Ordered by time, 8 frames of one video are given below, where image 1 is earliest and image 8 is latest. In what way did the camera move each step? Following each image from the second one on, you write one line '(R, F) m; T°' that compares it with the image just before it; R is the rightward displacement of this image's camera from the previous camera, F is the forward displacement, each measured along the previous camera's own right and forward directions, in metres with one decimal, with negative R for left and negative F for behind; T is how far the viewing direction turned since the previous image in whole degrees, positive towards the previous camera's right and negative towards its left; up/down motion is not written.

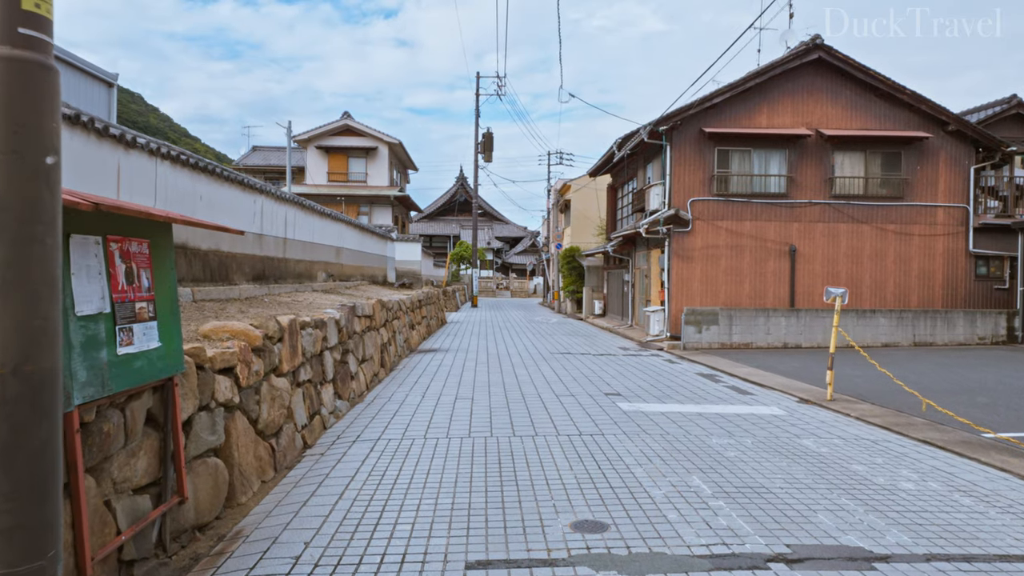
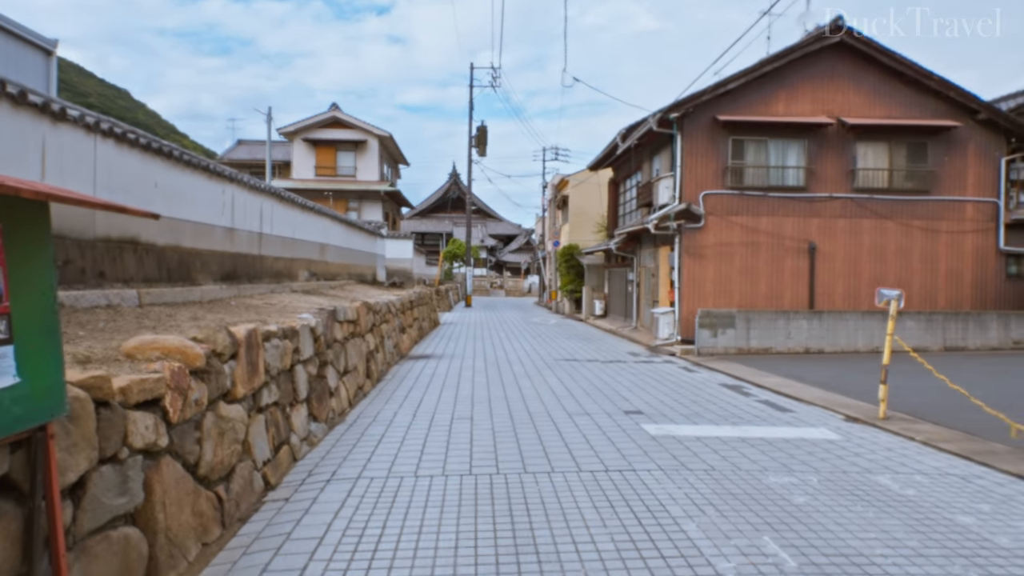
(-0.1, +1.0) m; +1°
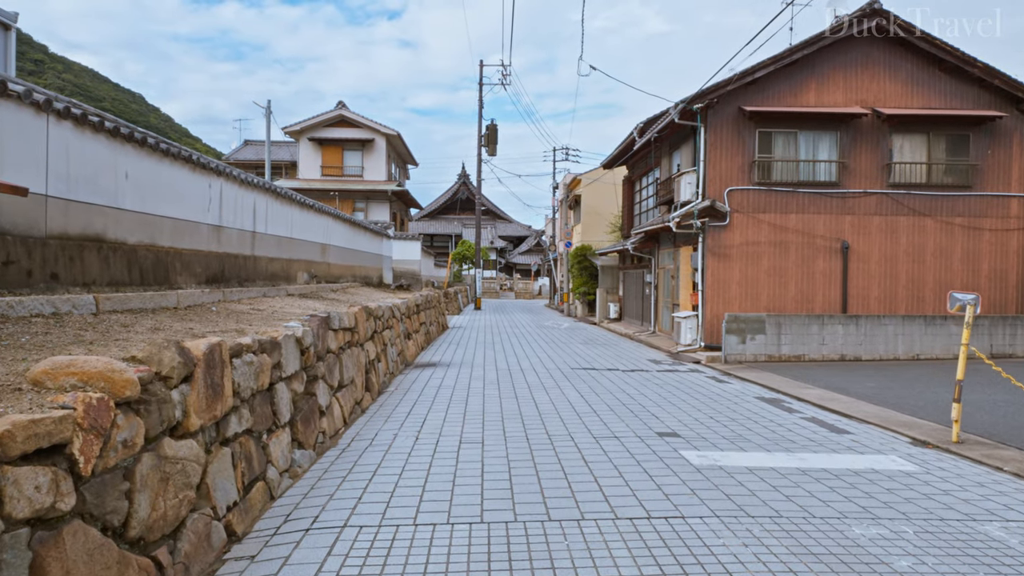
(-0.1, +0.8) m; -1°
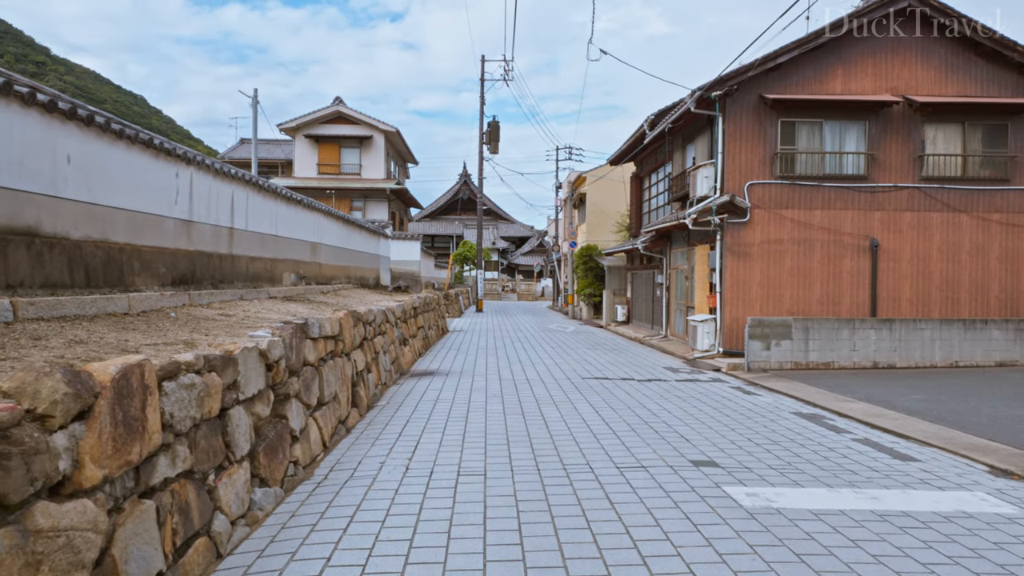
(0.0, +0.8) m; 0°
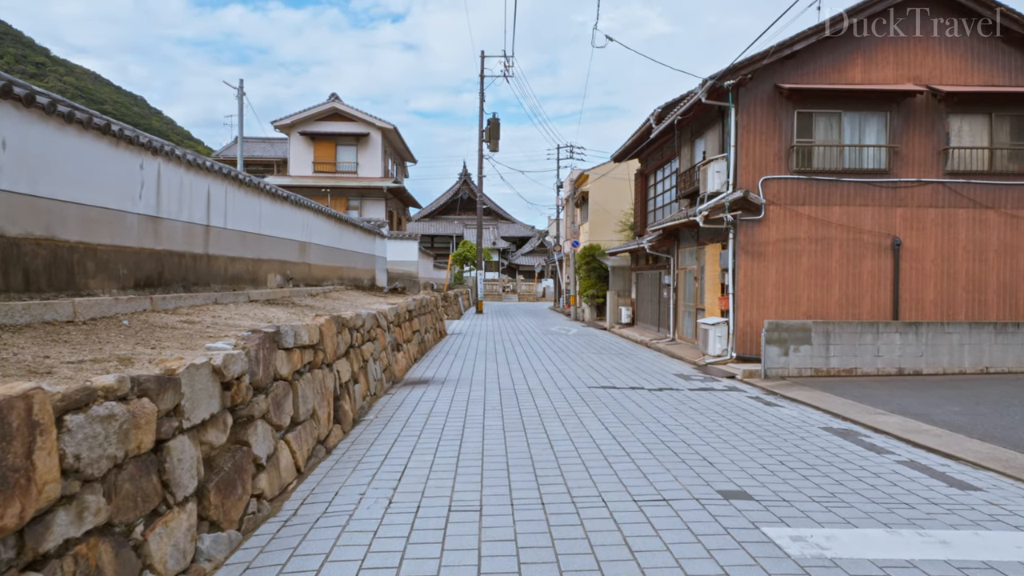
(0.0, +0.6) m; 0°
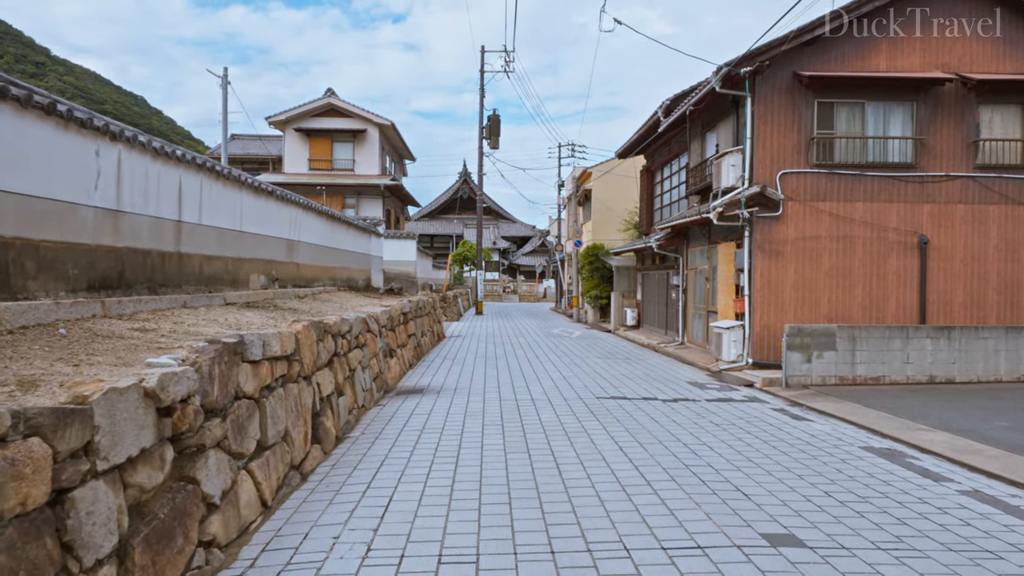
(0.0, +0.7) m; 0°
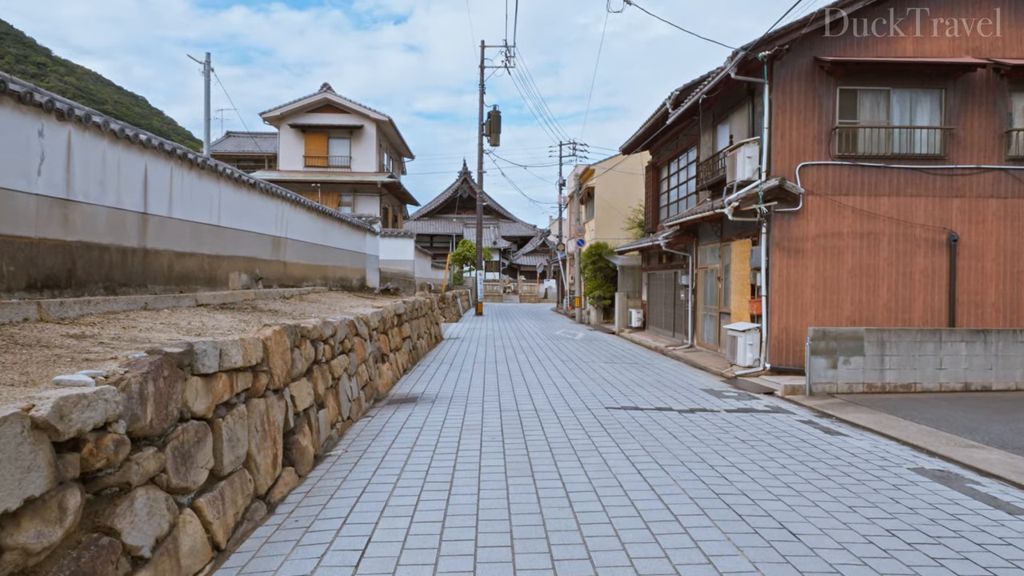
(0.0, +0.6) m; 0°
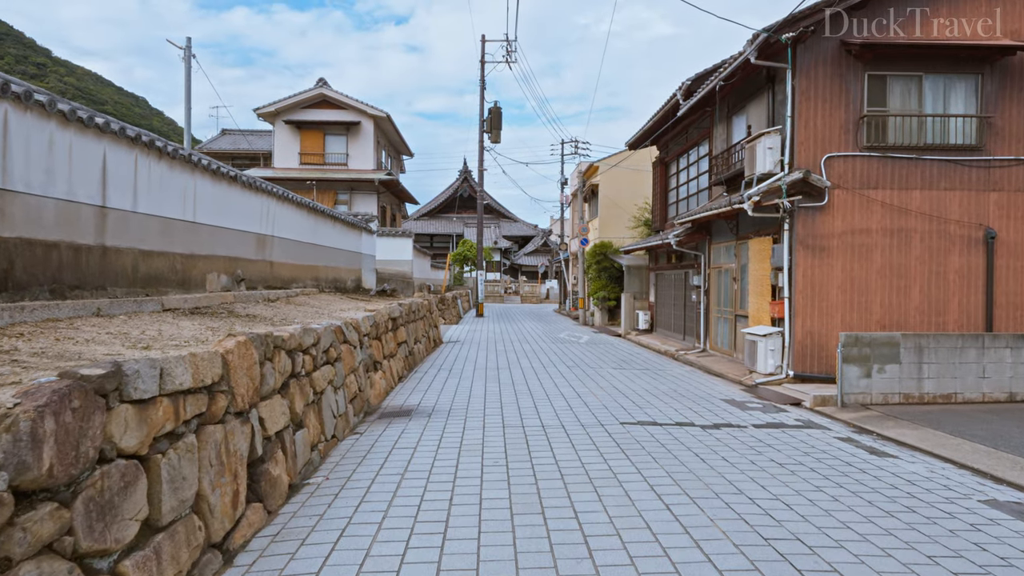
(0.0, +0.7) m; 0°
